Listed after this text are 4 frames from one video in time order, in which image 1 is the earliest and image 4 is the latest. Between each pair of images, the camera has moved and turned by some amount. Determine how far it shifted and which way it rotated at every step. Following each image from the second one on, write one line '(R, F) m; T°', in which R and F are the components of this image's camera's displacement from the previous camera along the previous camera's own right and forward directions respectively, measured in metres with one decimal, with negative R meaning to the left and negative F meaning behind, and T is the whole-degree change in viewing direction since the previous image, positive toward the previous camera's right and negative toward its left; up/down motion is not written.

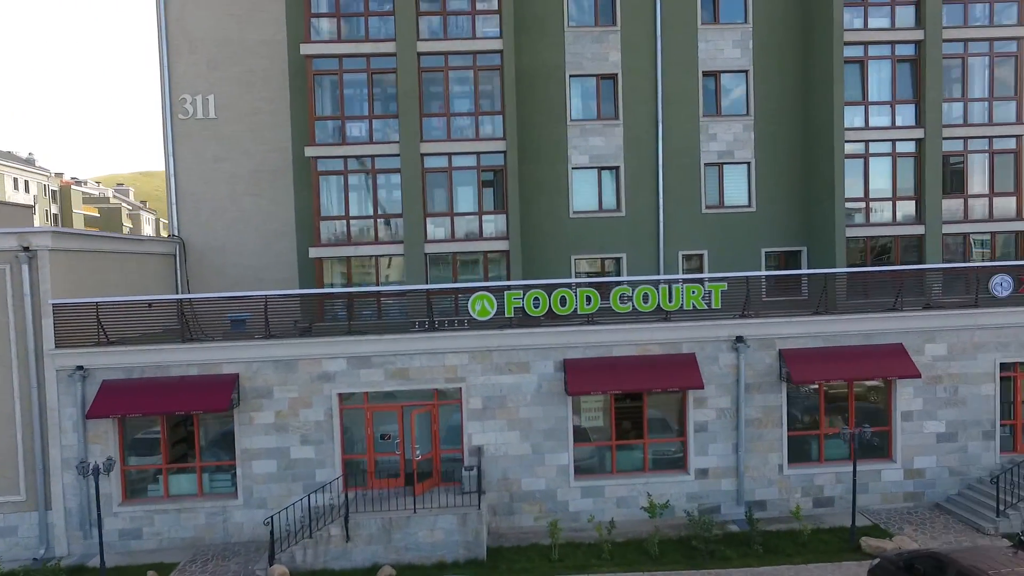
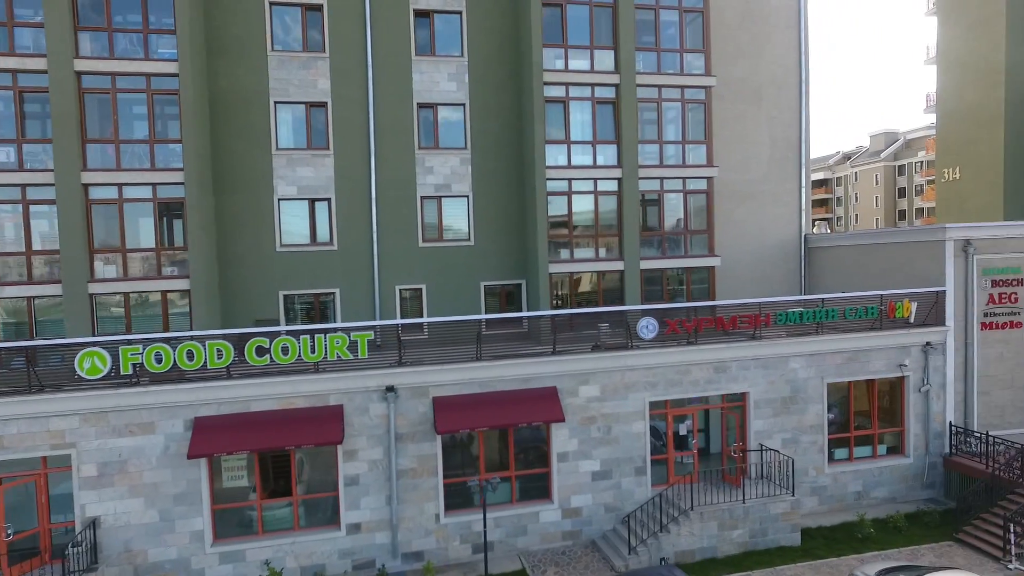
(+5.1, +0.1) m; +10°
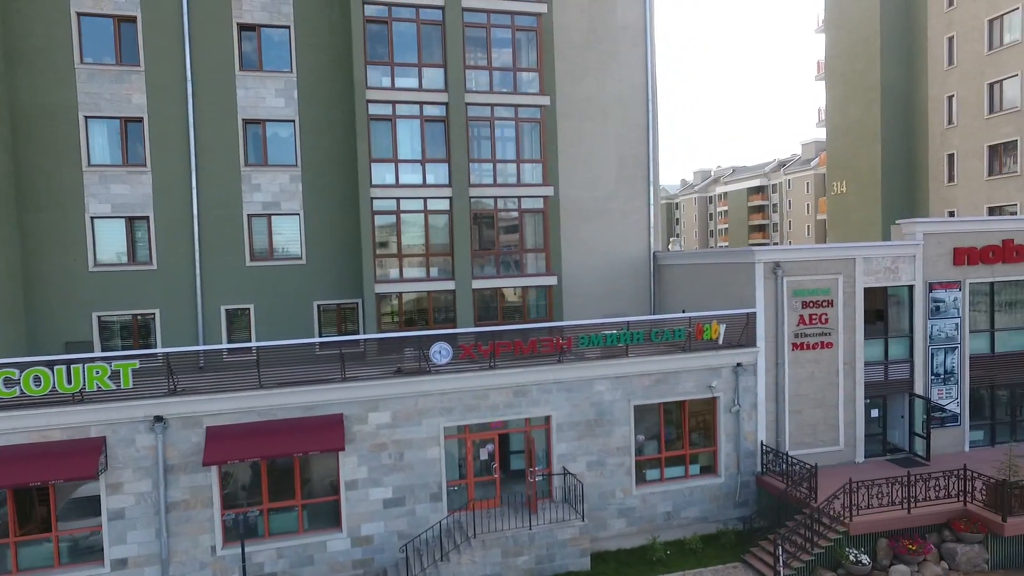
(+4.0, +0.1) m; +3°
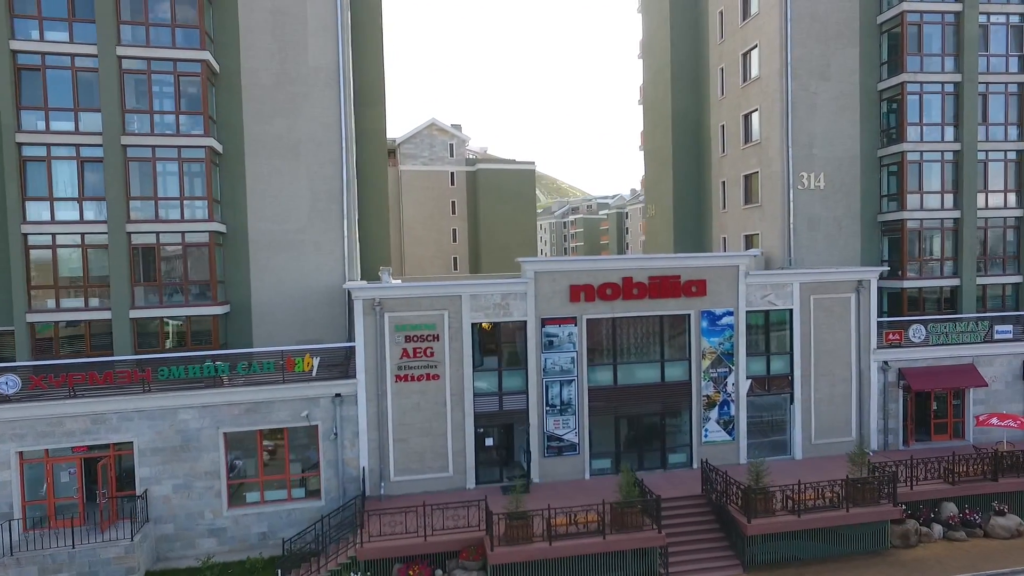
(+11.1, -1.0) m; -1°
